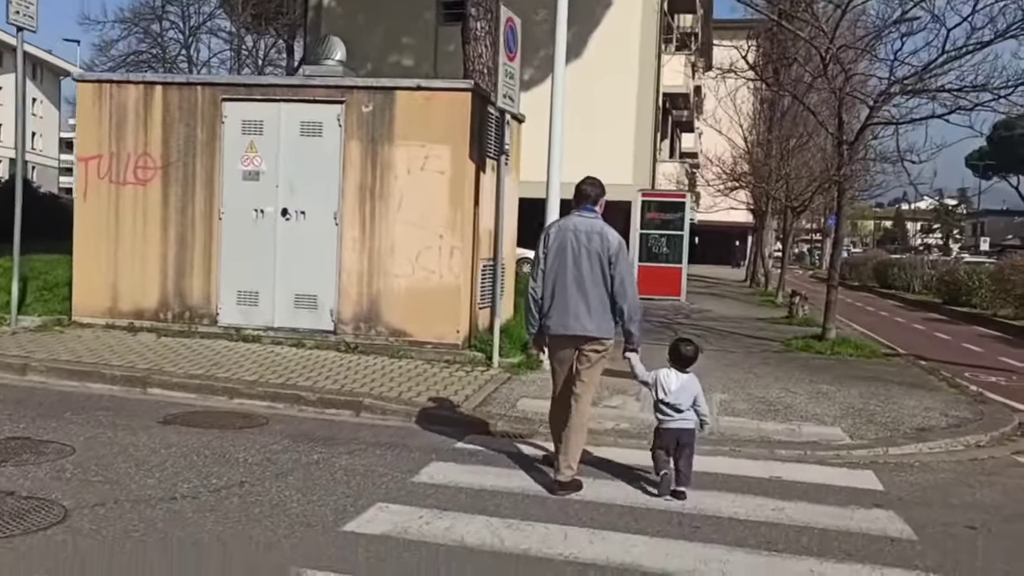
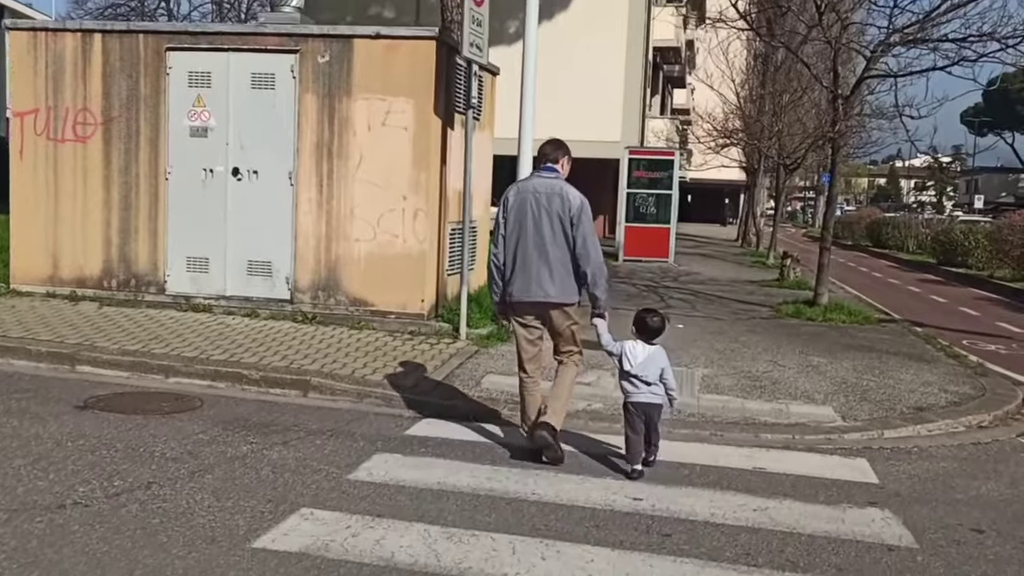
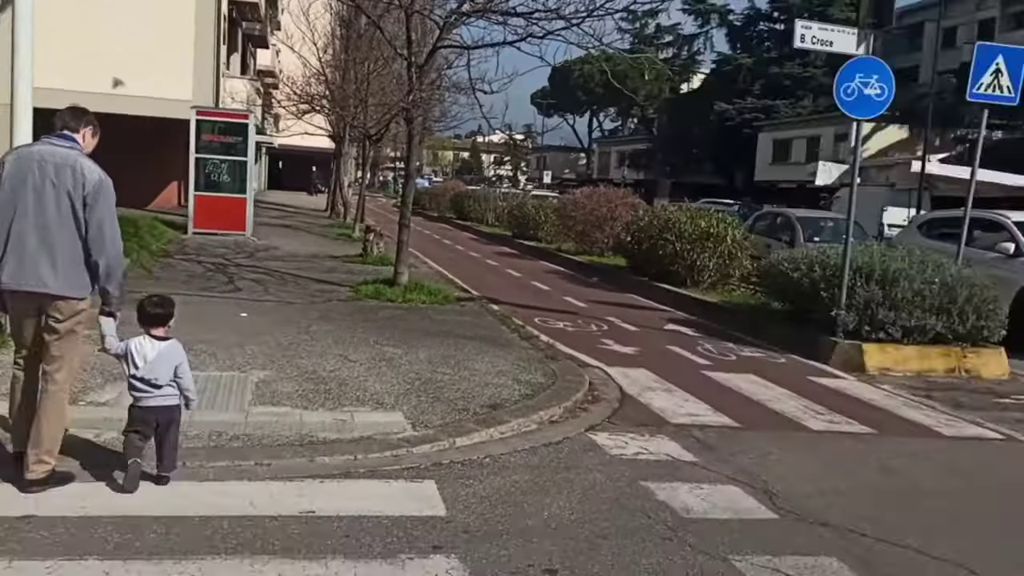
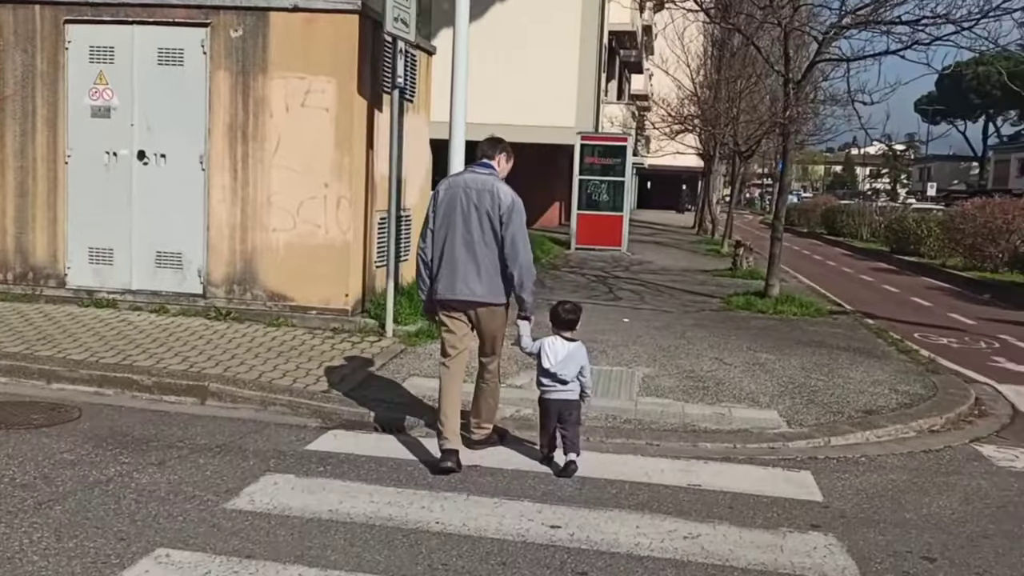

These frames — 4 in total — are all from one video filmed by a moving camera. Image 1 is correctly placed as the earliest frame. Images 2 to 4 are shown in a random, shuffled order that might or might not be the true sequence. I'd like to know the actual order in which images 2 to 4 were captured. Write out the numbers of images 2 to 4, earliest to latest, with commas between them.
2, 4, 3
